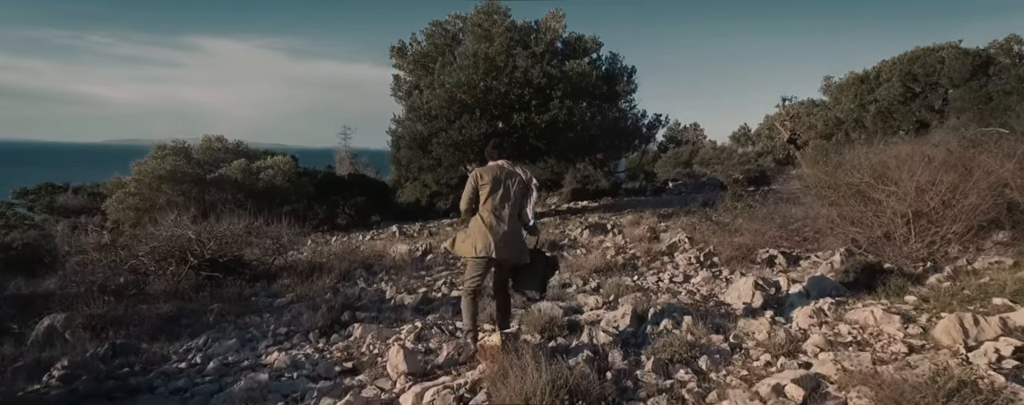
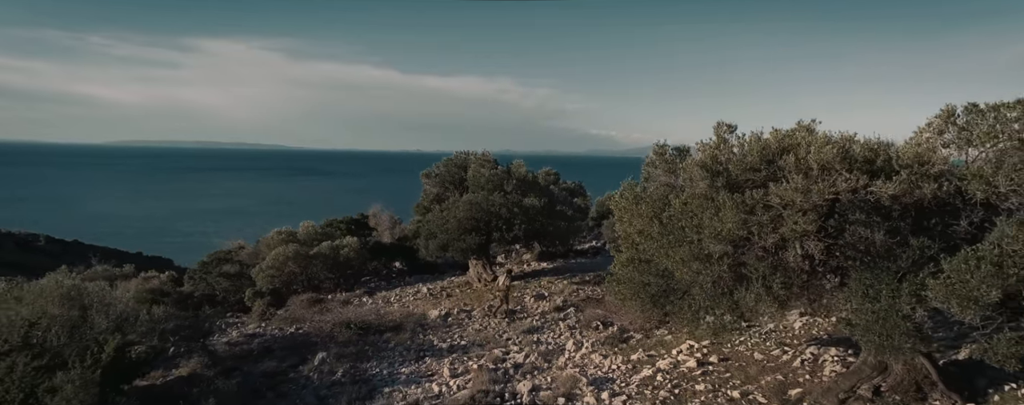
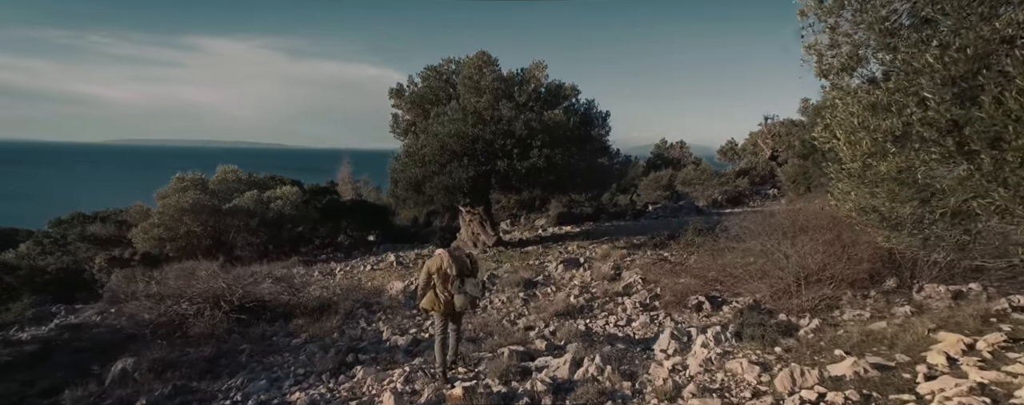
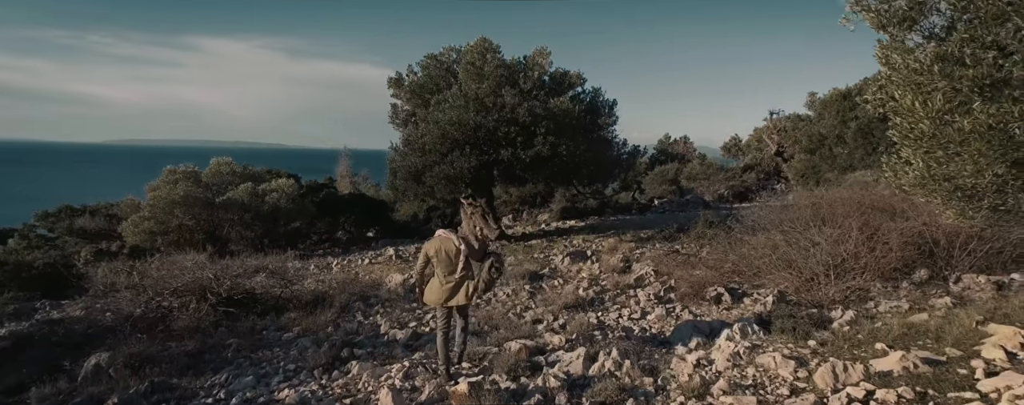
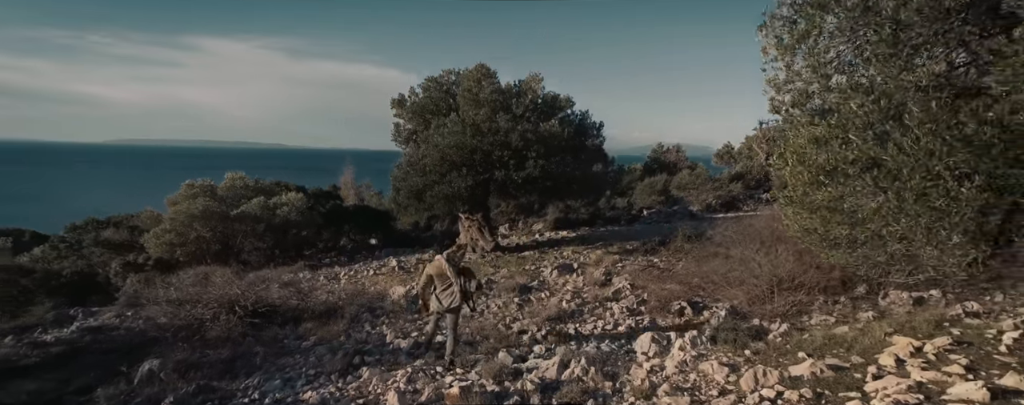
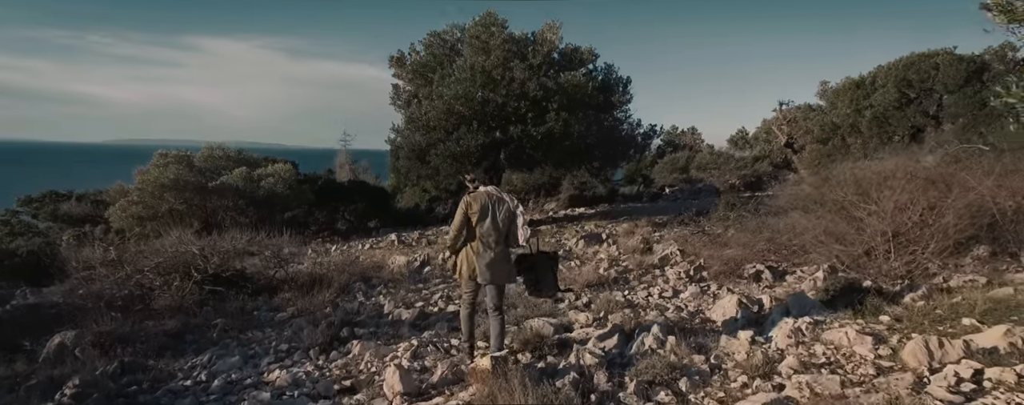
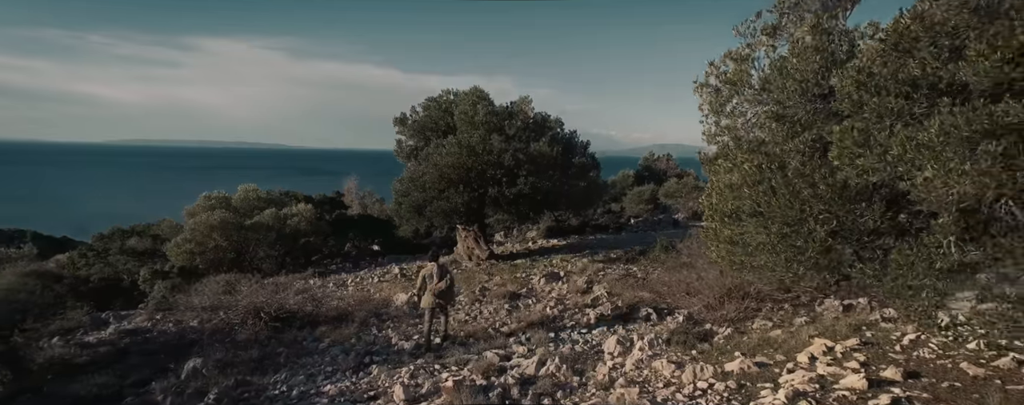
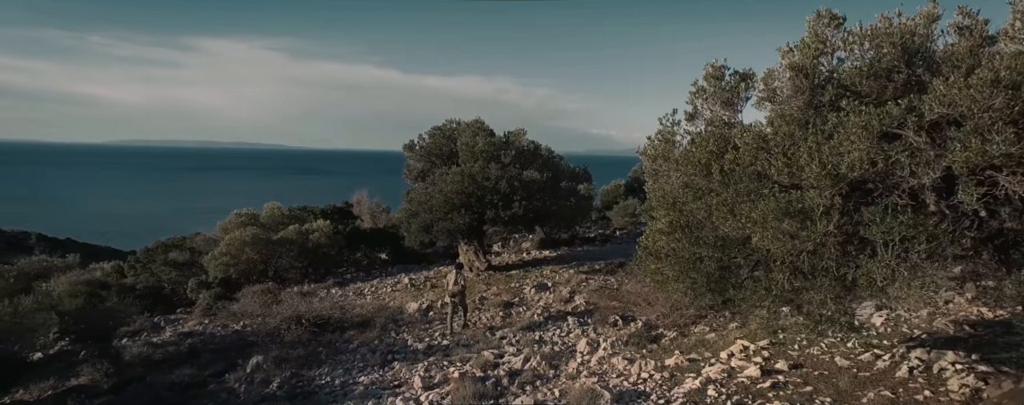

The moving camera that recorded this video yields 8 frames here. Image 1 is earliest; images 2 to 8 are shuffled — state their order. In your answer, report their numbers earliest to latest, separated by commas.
6, 4, 3, 5, 7, 8, 2
